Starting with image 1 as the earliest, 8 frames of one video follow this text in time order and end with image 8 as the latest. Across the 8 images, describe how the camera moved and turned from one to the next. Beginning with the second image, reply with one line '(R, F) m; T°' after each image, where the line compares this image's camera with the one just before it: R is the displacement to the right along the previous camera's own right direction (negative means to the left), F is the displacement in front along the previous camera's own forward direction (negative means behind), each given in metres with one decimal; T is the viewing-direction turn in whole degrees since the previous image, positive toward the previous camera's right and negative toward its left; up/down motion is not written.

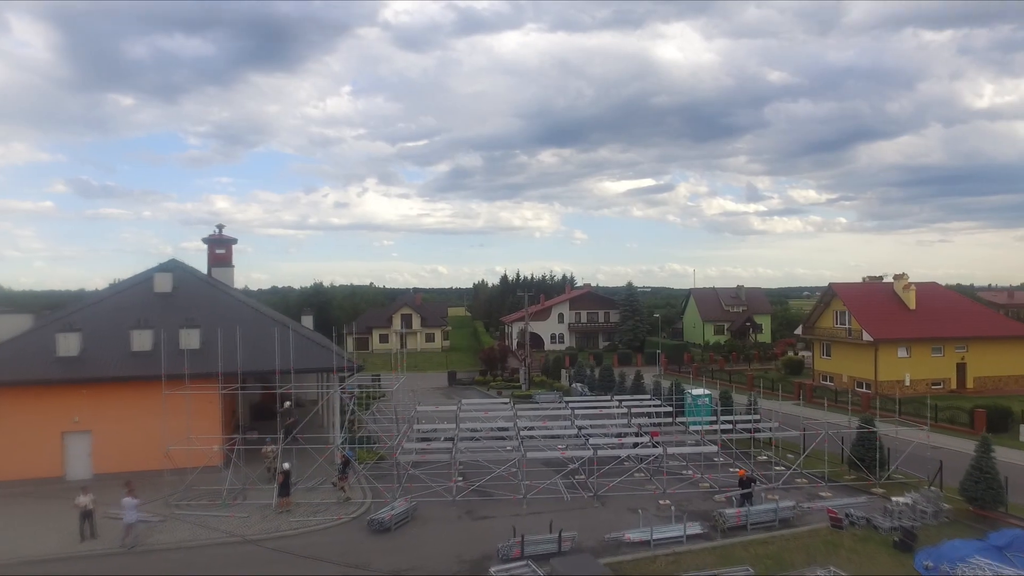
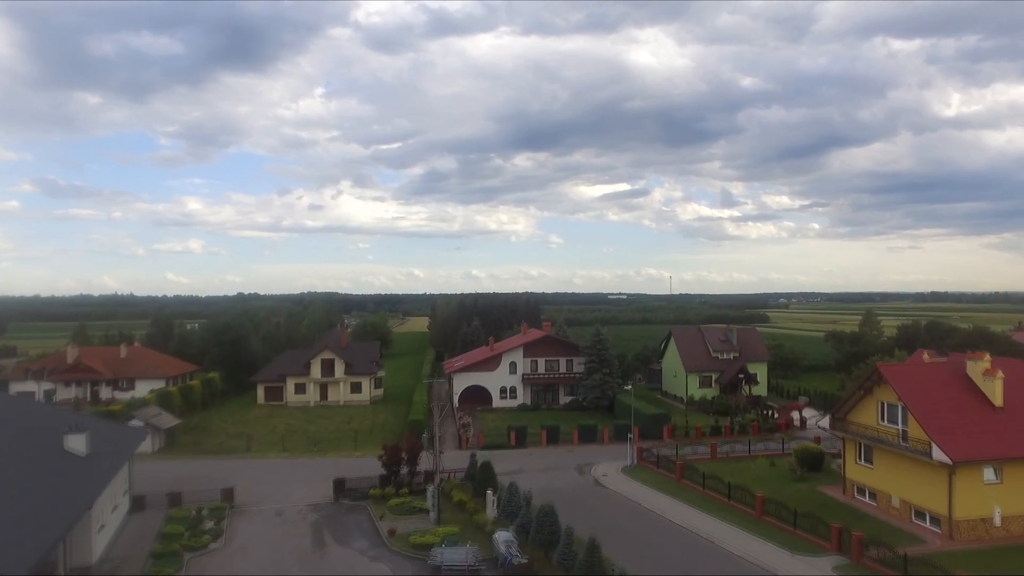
(+1.4, +7.4) m; +2°
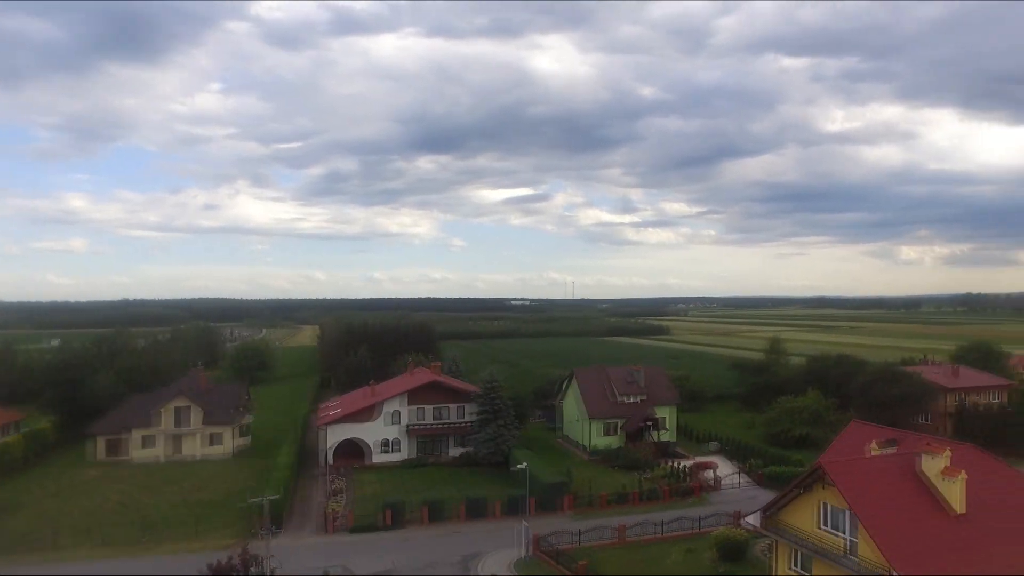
(+0.7, +3.6) m; +7°
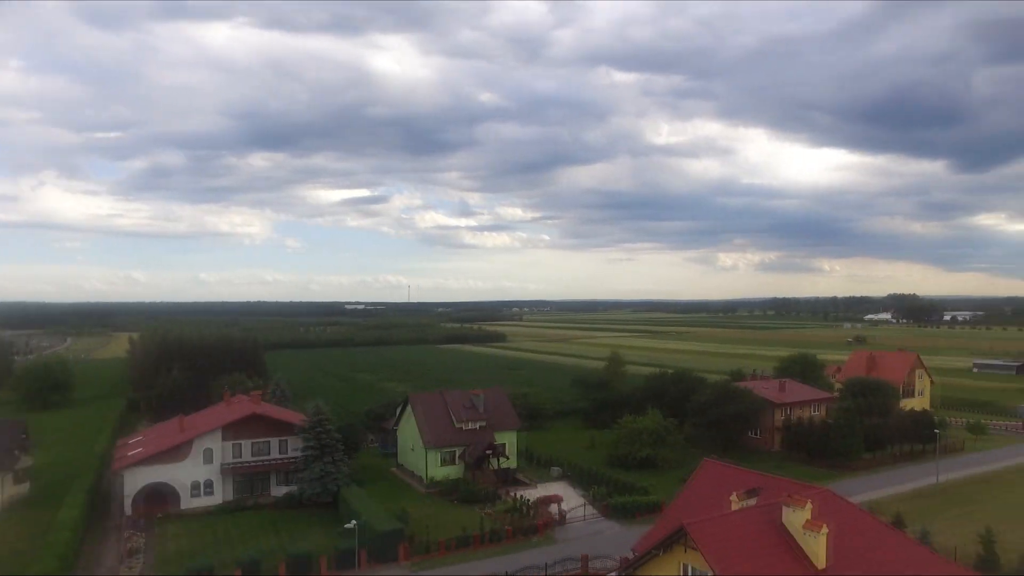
(+0.2, +2.0) m; +11°
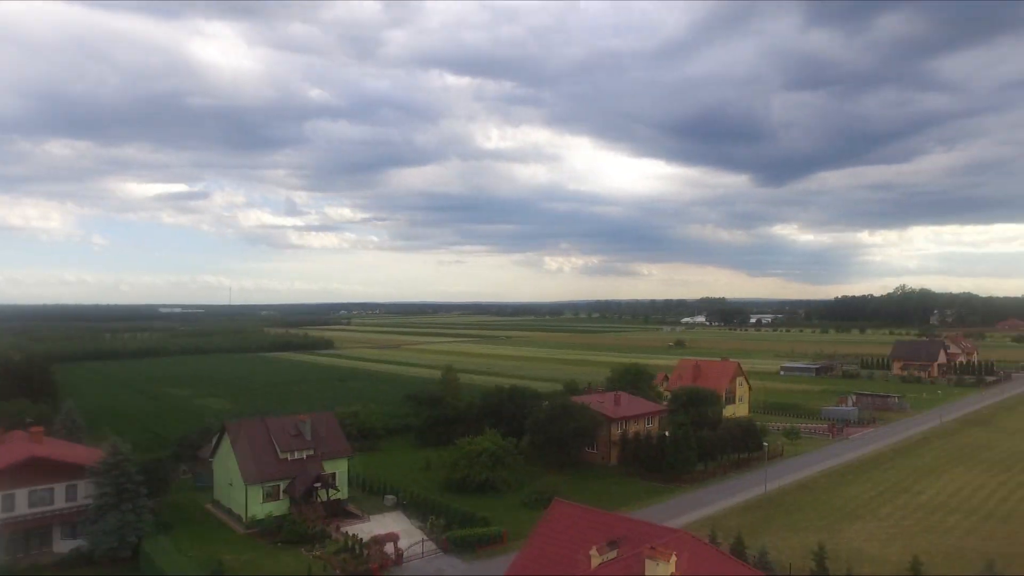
(-0.1, +1.7) m; +12°
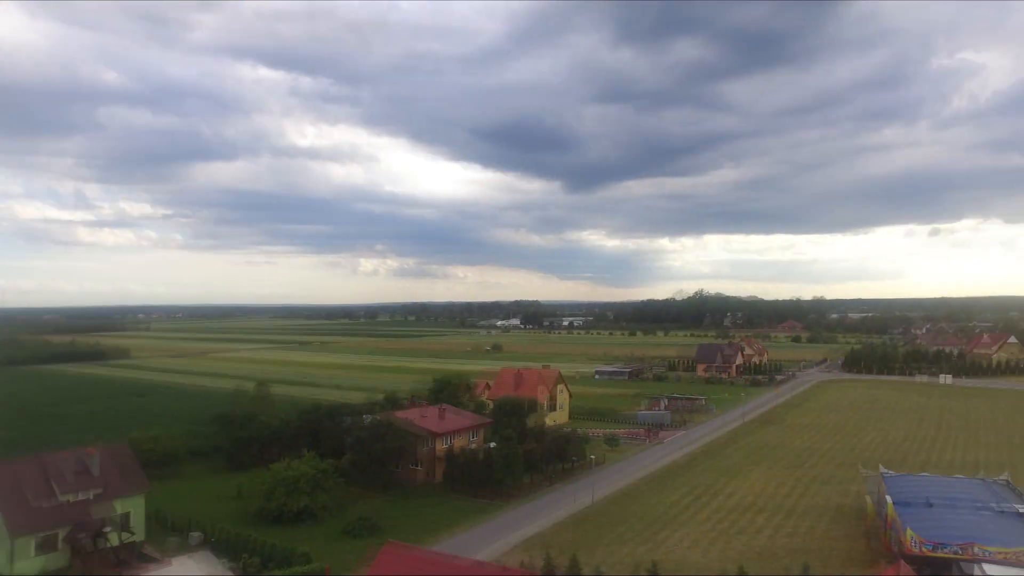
(-0.3, +1.5) m; +13°
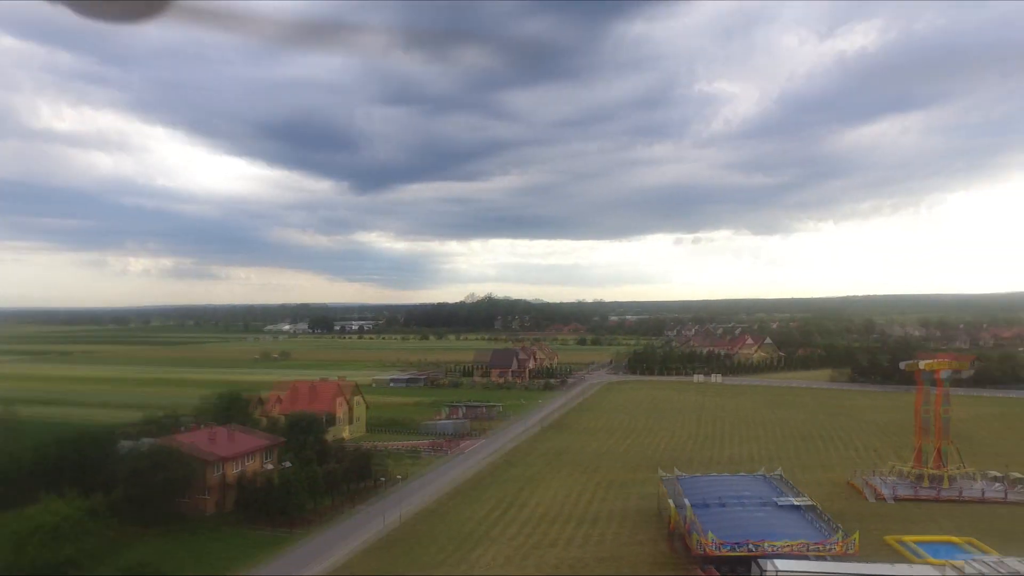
(-0.6, +1.7) m; +15°
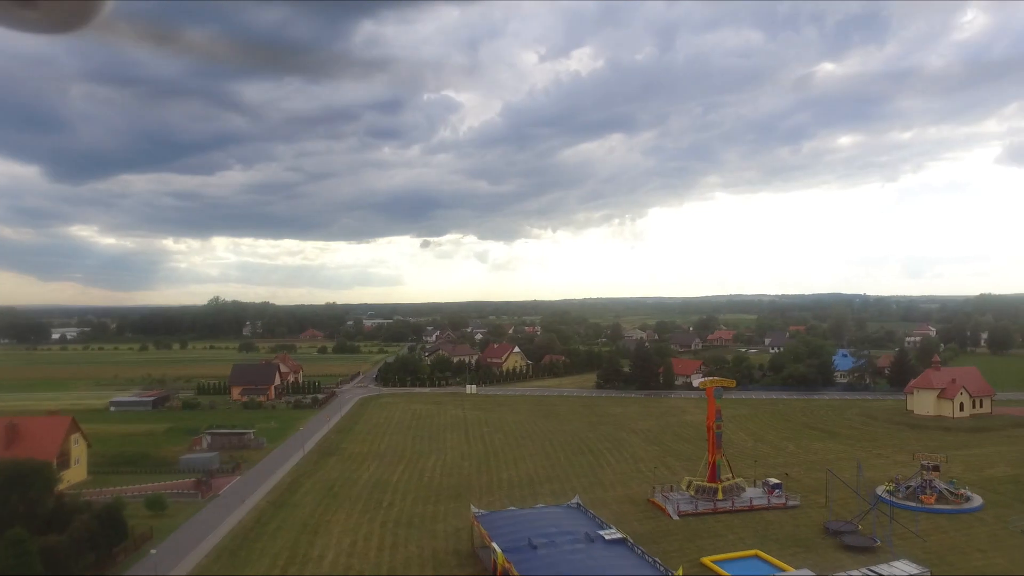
(-2.5, +5.2) m; +19°
